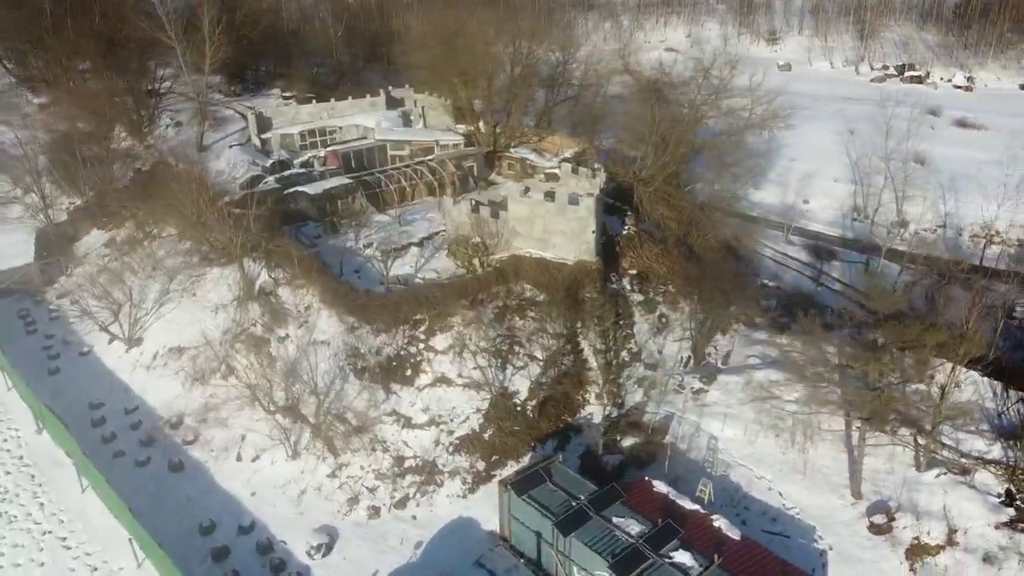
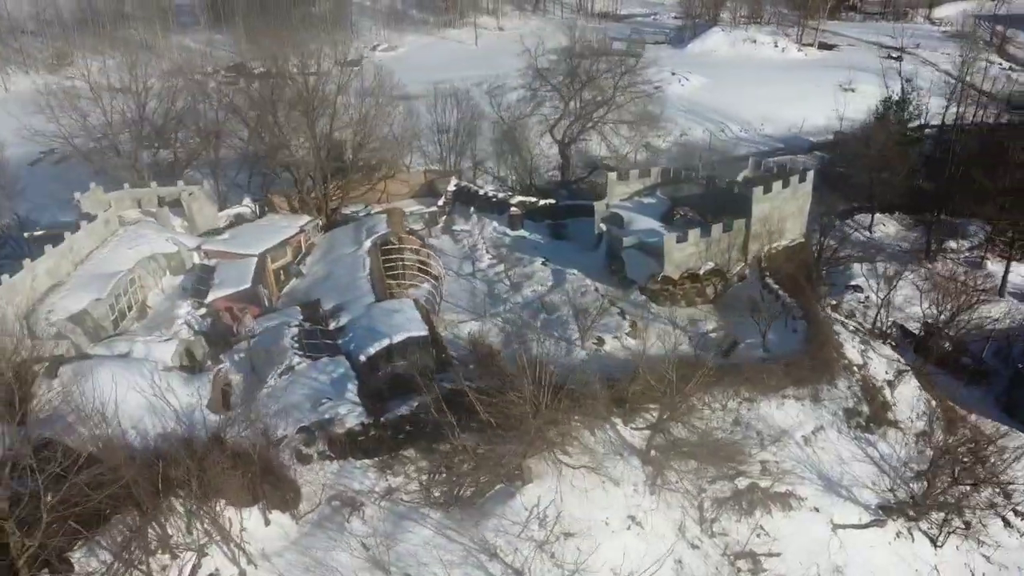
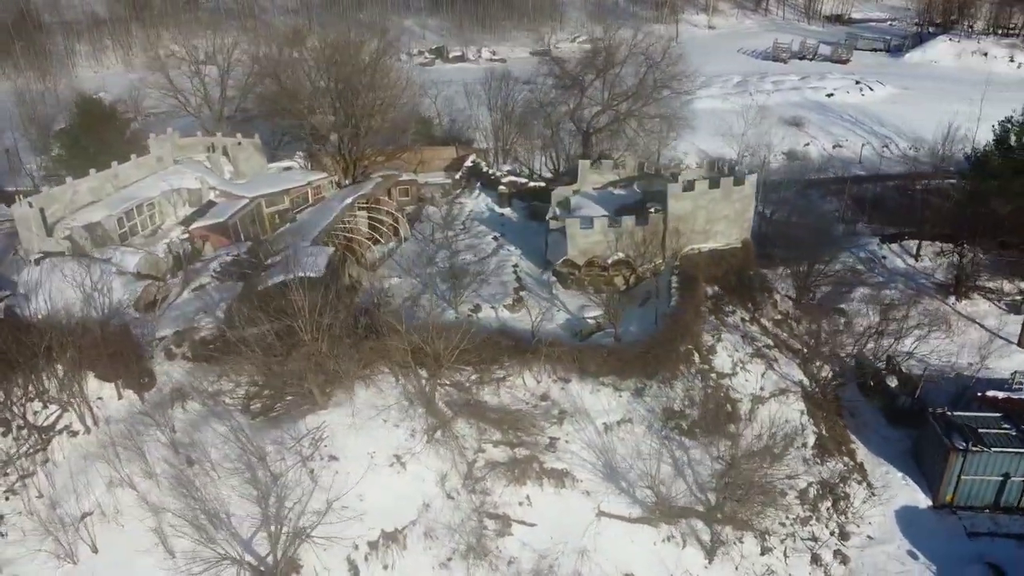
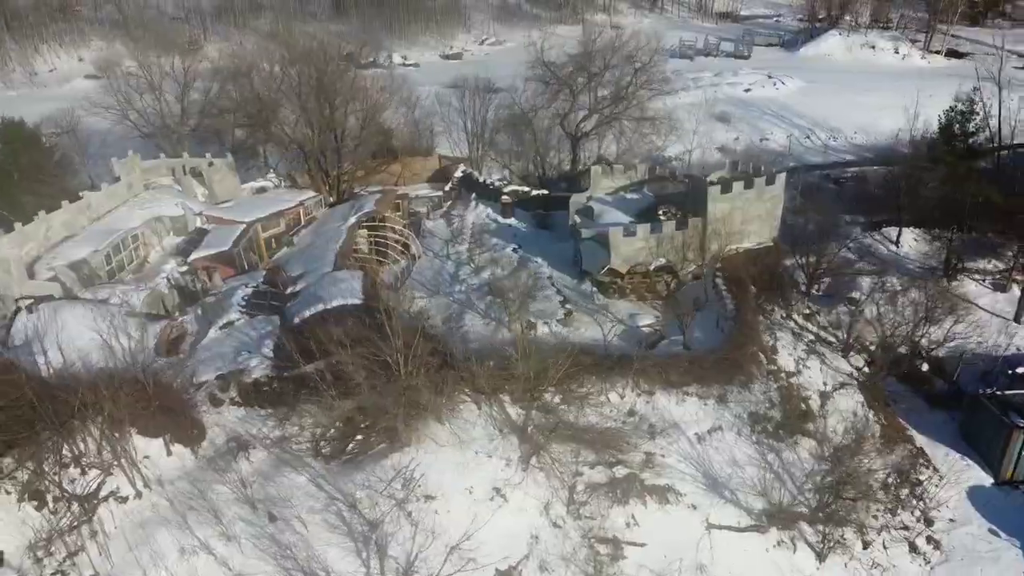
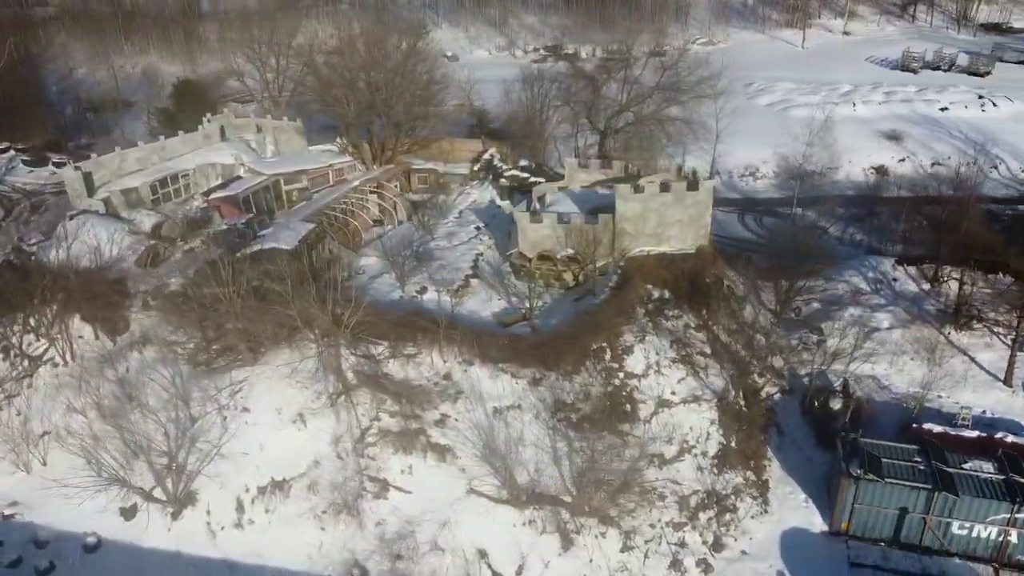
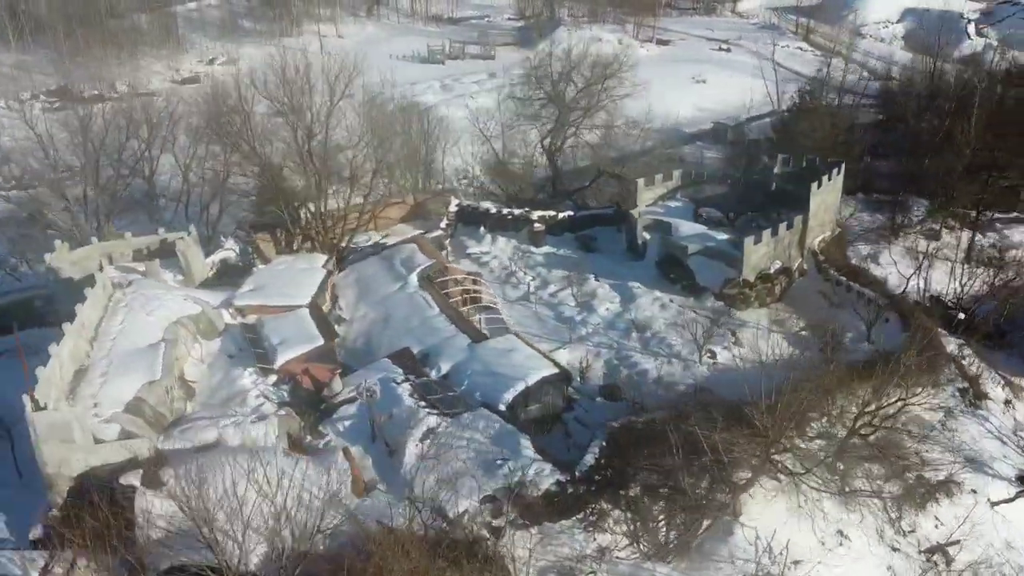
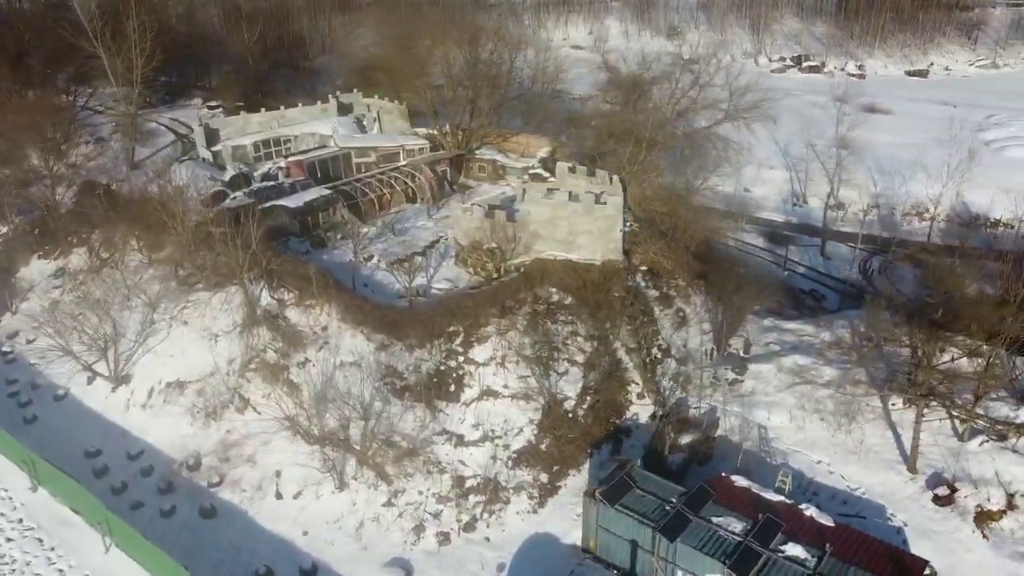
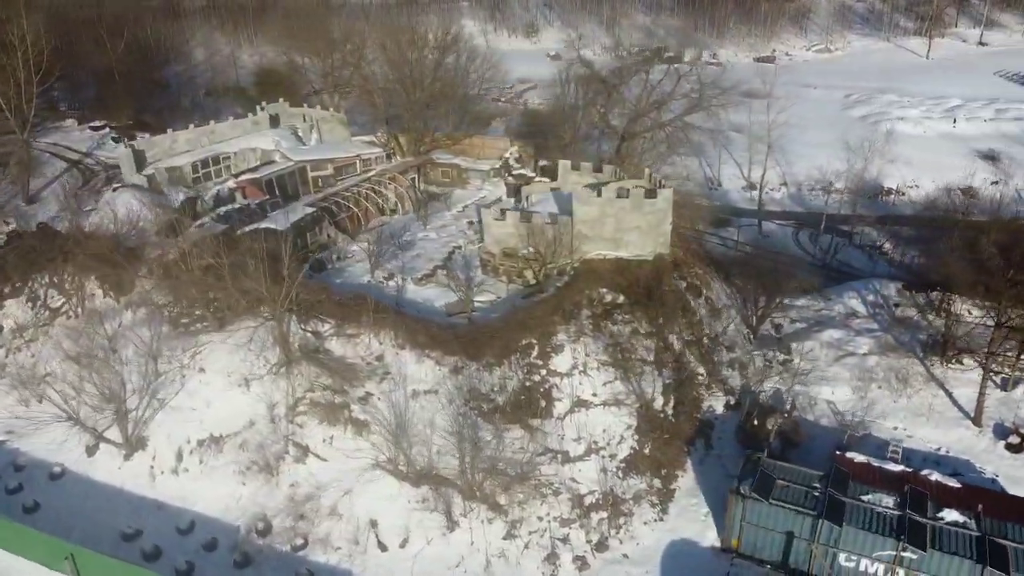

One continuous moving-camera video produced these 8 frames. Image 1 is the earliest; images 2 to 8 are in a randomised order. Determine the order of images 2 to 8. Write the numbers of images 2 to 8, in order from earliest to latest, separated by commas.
7, 8, 5, 3, 4, 2, 6
